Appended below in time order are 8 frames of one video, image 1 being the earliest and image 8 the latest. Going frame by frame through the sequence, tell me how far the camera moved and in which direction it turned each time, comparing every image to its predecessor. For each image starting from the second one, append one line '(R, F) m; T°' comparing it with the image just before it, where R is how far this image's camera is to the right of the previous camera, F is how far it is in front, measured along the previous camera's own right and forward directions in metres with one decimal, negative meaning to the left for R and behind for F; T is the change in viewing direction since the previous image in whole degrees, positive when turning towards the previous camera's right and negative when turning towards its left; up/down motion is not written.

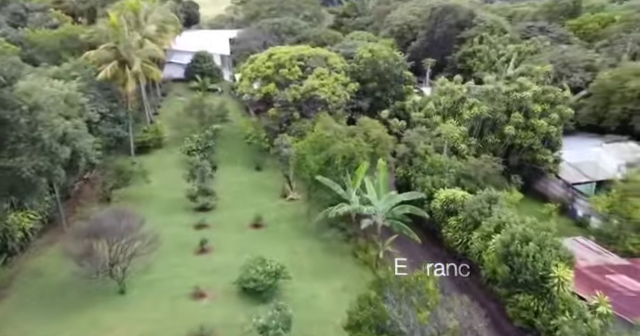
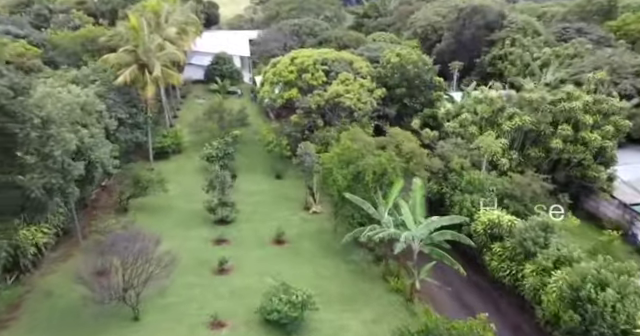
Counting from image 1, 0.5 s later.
(-0.4, +1.6) m; -2°
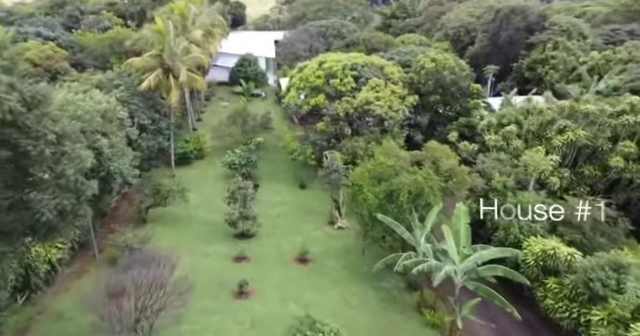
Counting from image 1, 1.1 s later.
(-0.2, +1.6) m; -2°
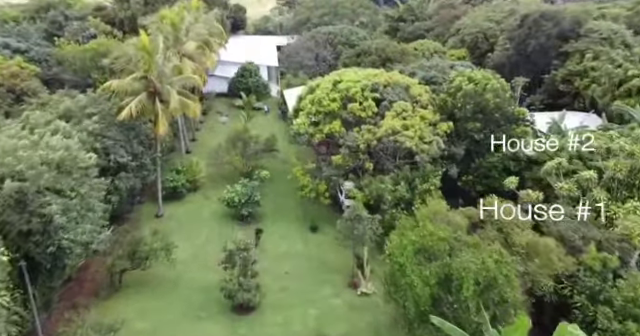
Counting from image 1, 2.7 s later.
(-0.7, +5.0) m; 0°
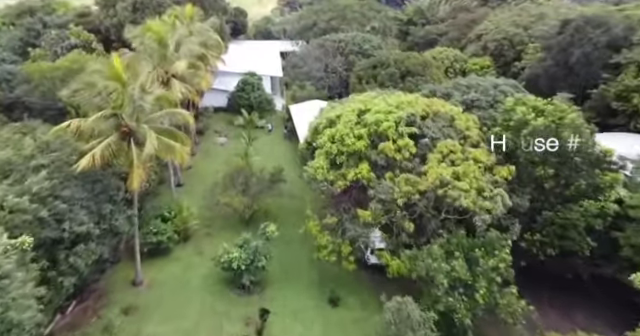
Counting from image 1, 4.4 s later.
(-0.8, +5.8) m; 0°
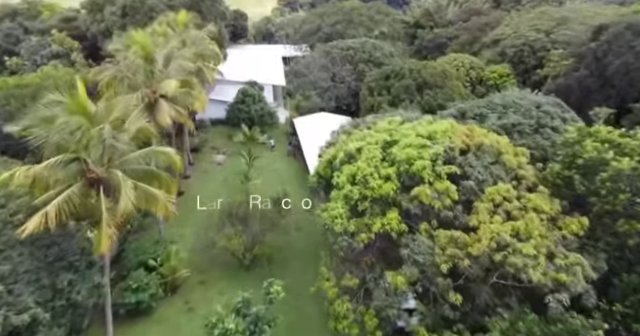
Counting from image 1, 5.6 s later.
(-0.5, +4.2) m; 0°
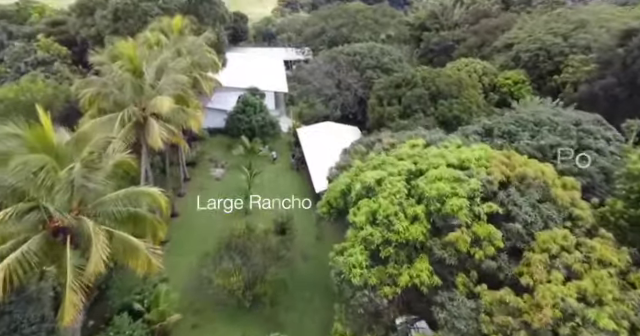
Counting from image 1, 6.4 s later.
(-0.4, +2.9) m; 0°
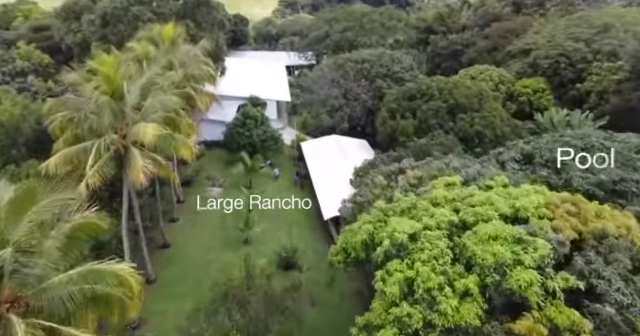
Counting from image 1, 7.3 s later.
(-0.4, +3.4) m; 0°
